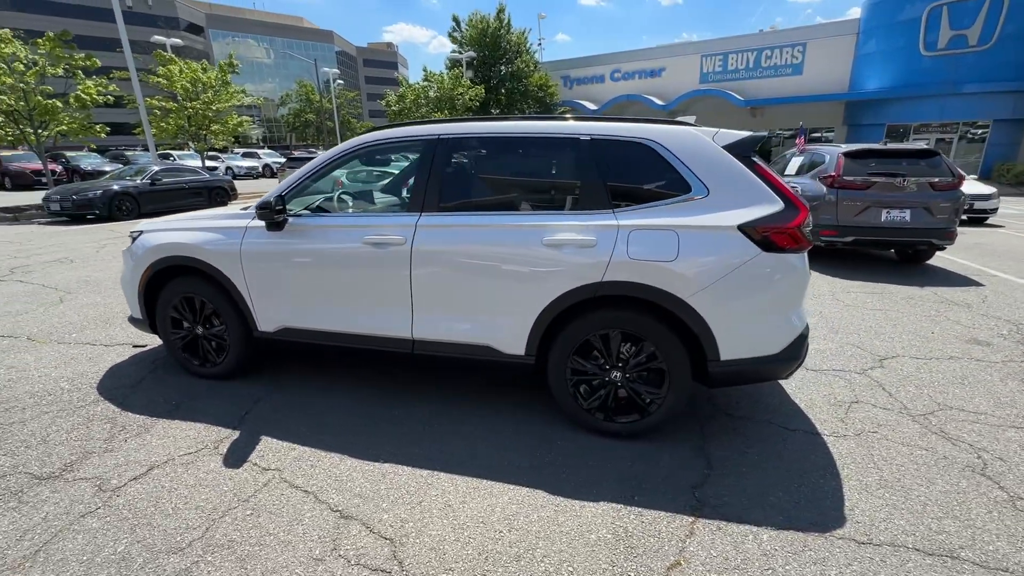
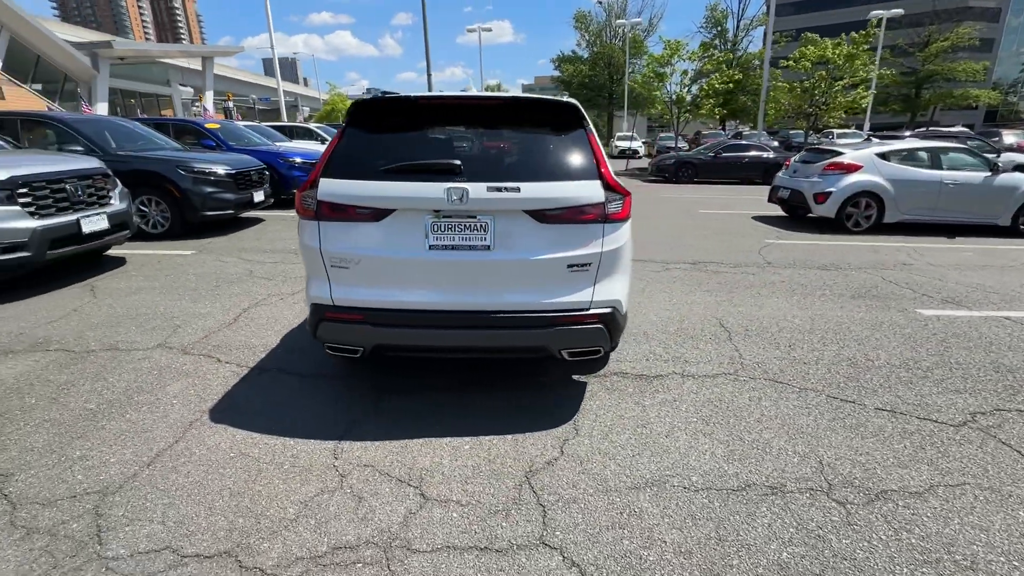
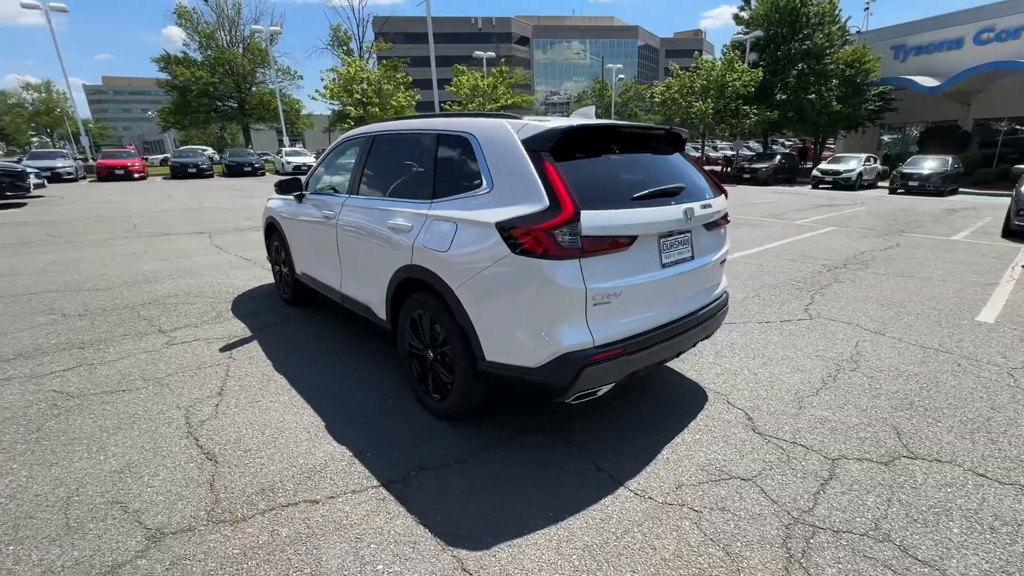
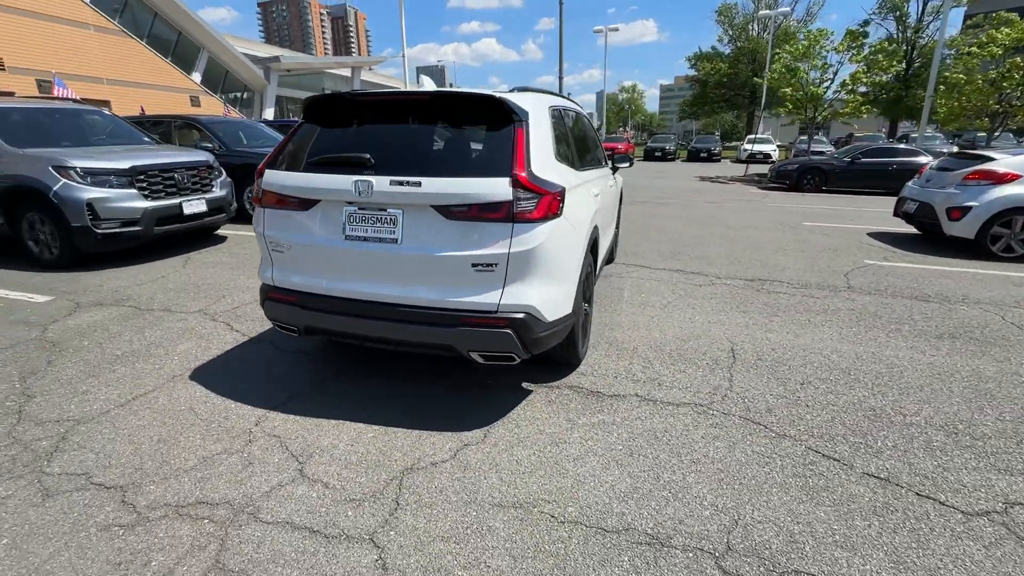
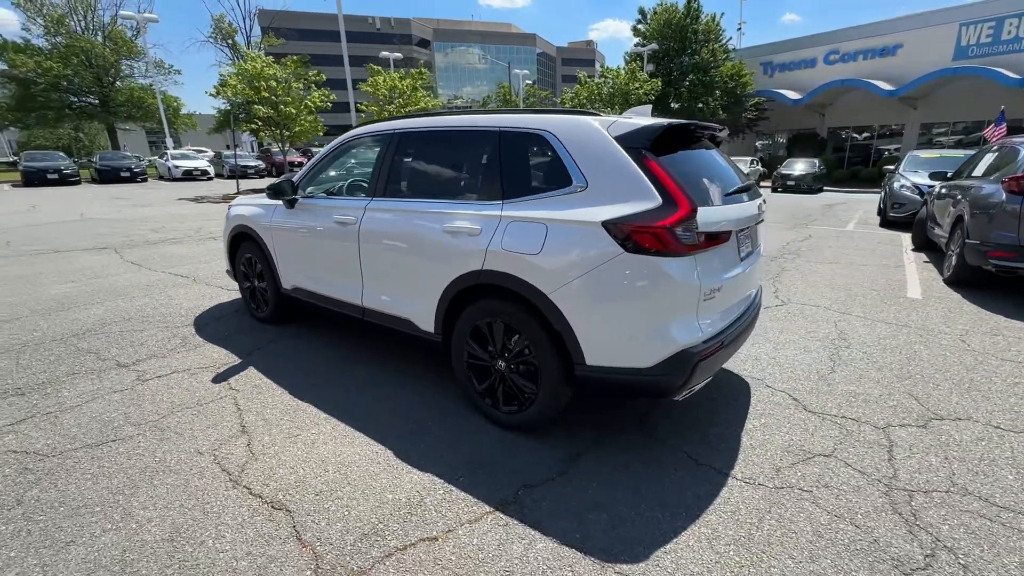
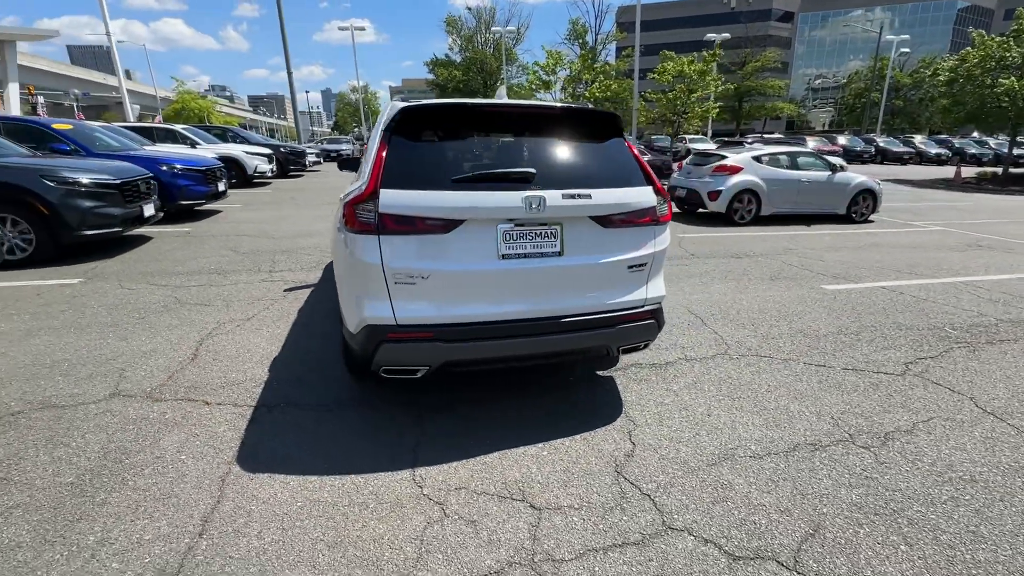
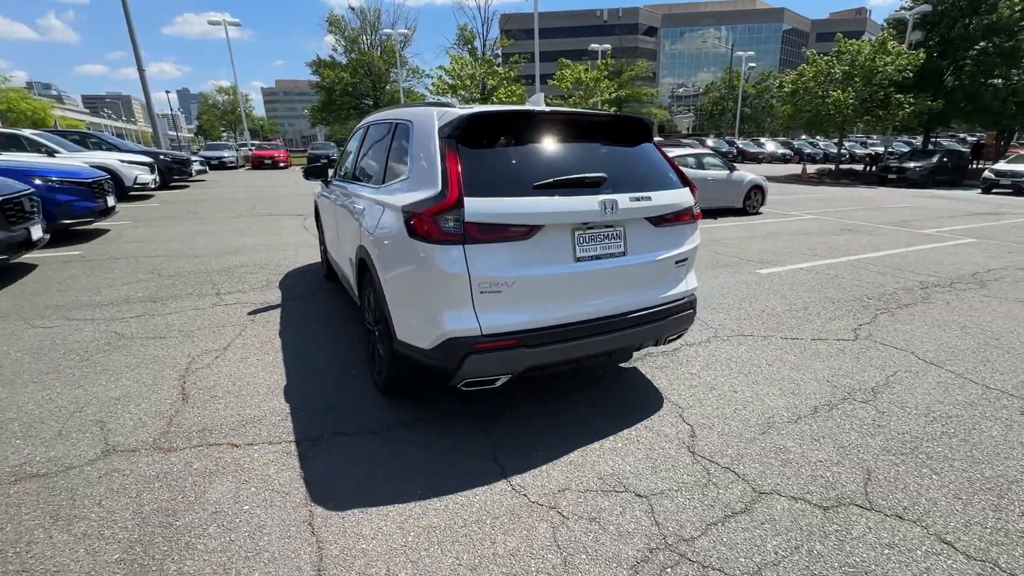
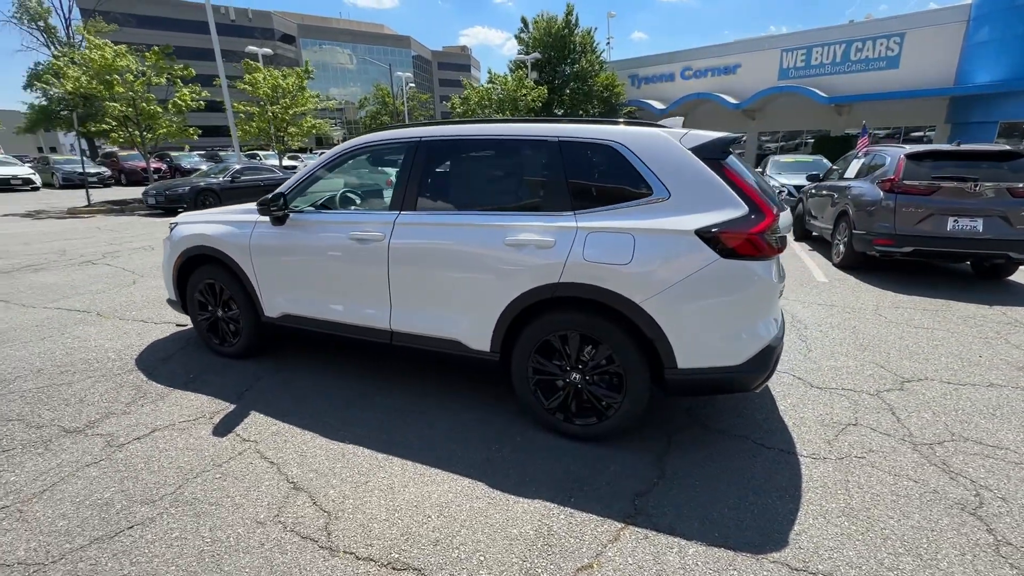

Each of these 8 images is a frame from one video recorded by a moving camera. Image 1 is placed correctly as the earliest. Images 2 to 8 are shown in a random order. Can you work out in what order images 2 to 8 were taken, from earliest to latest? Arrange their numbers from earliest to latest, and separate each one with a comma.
8, 5, 3, 7, 6, 2, 4
